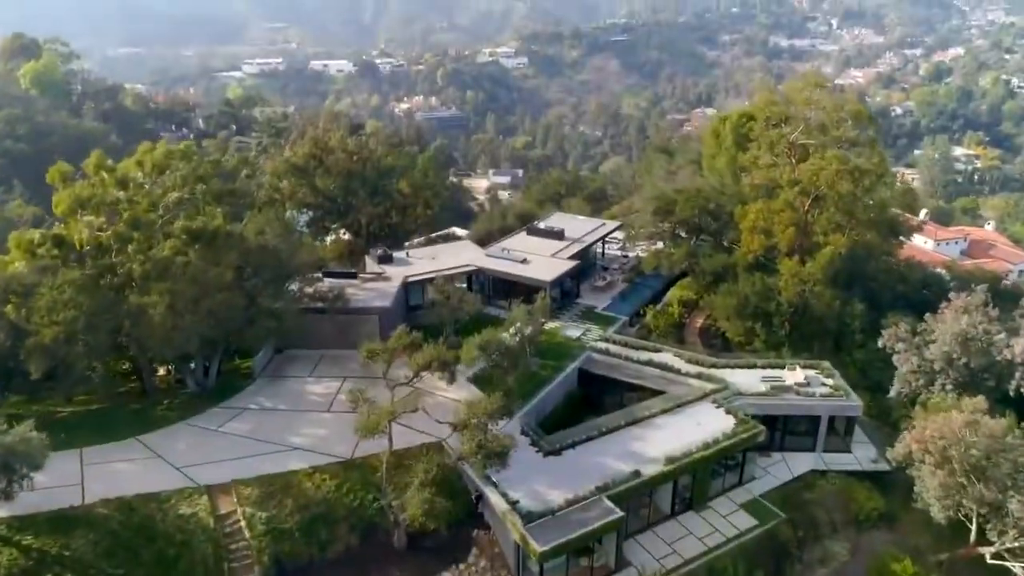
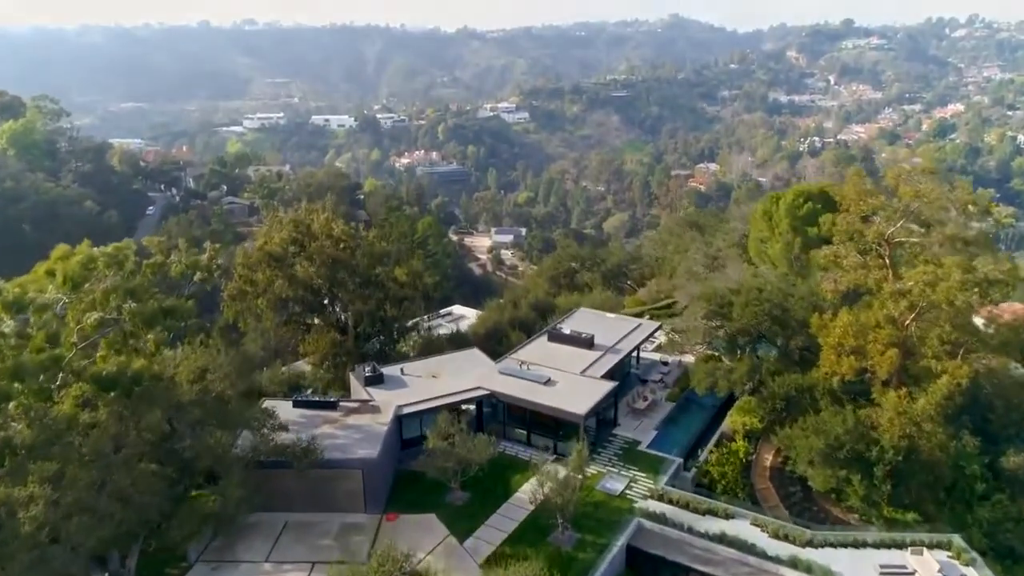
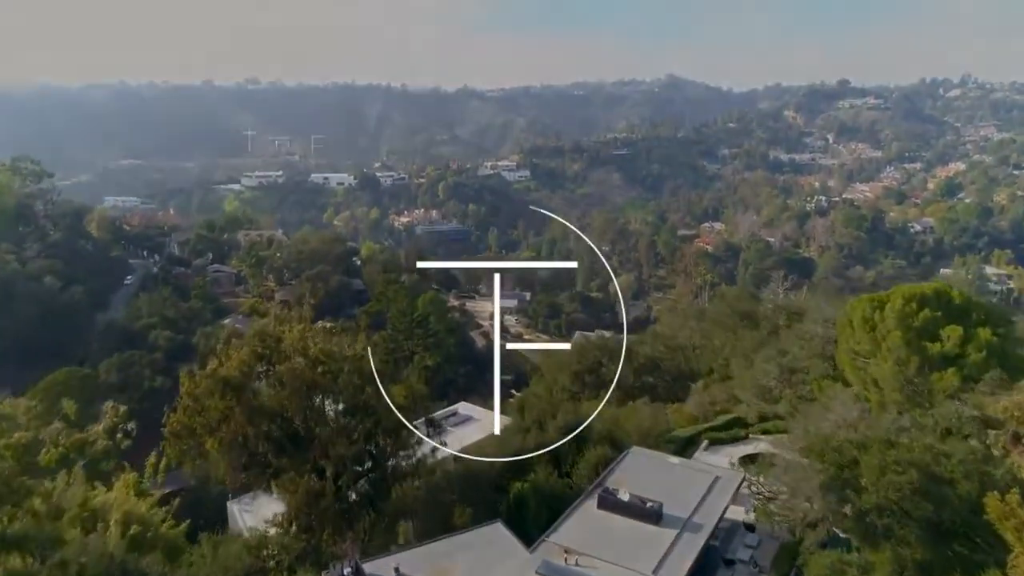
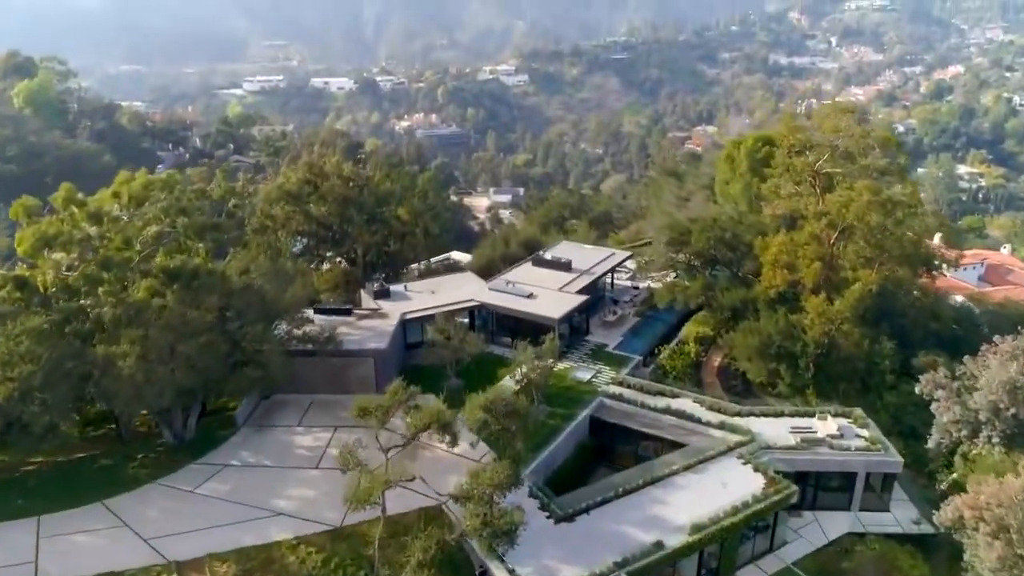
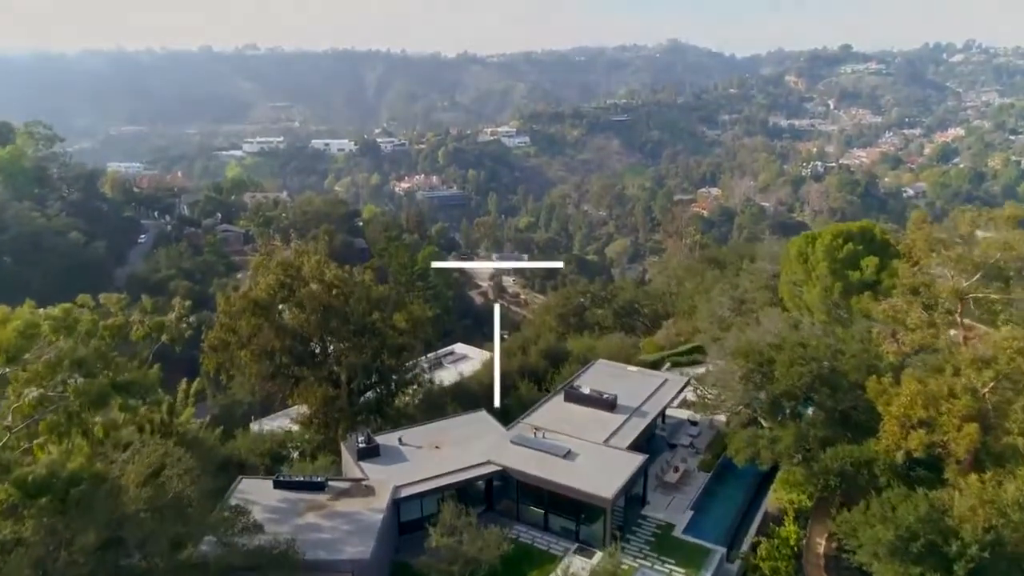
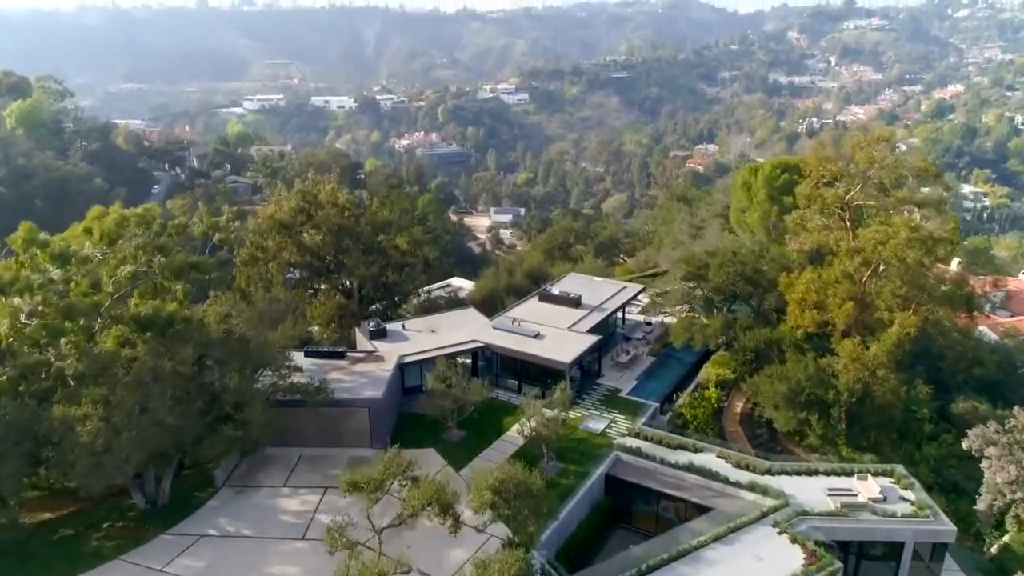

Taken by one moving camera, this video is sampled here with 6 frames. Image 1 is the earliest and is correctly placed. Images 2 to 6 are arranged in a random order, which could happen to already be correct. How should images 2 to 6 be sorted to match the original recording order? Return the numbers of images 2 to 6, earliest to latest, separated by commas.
4, 6, 2, 5, 3
